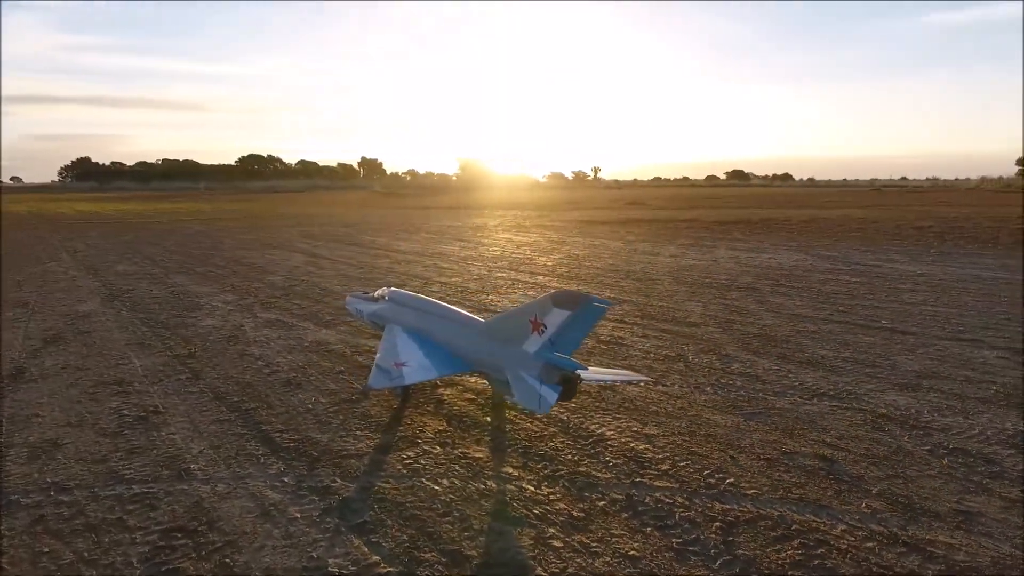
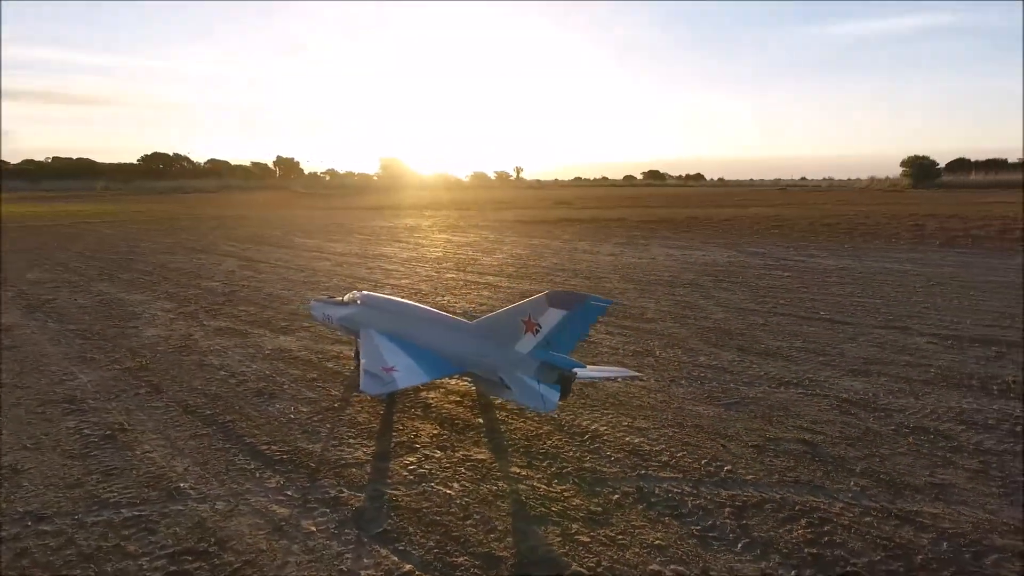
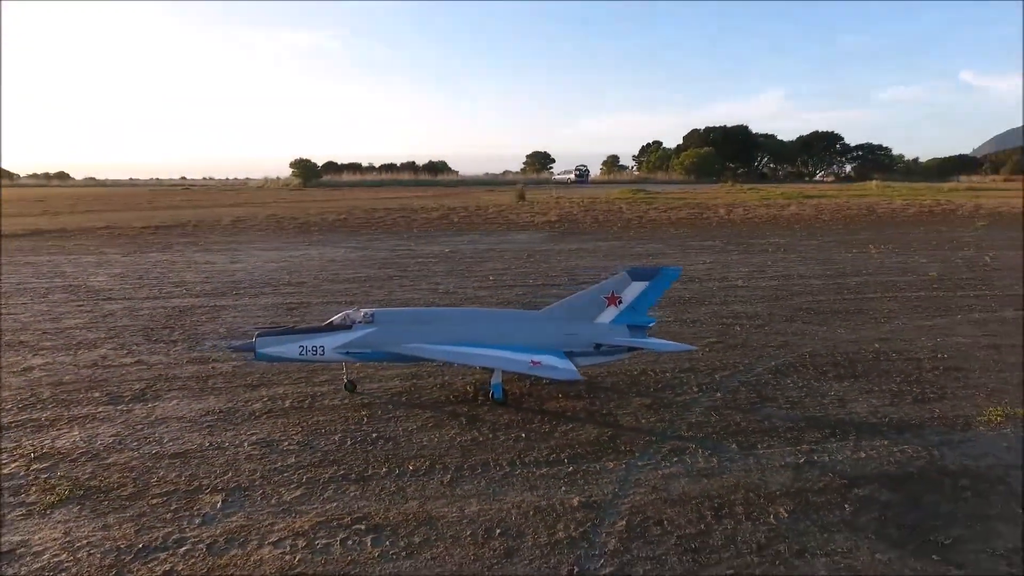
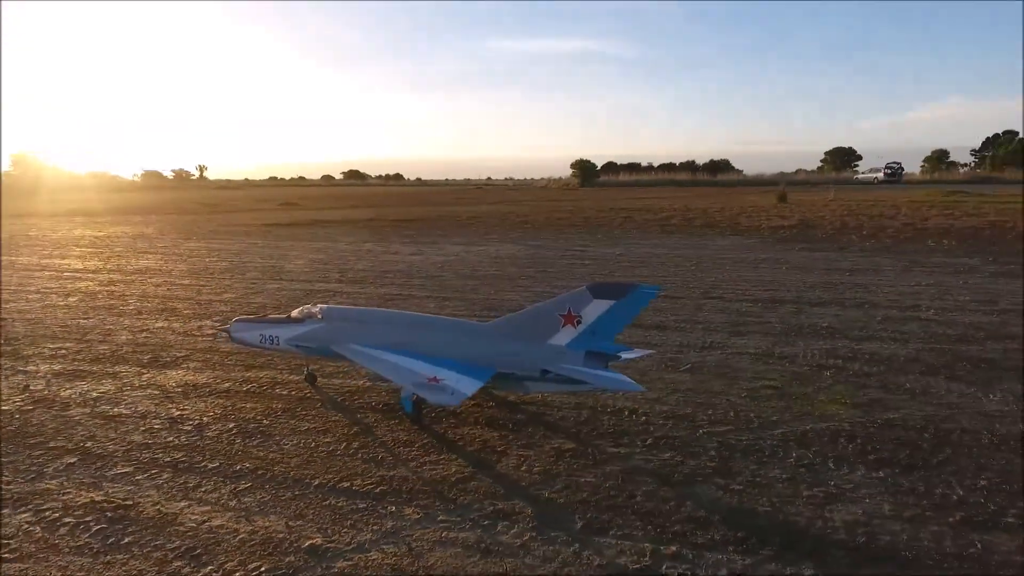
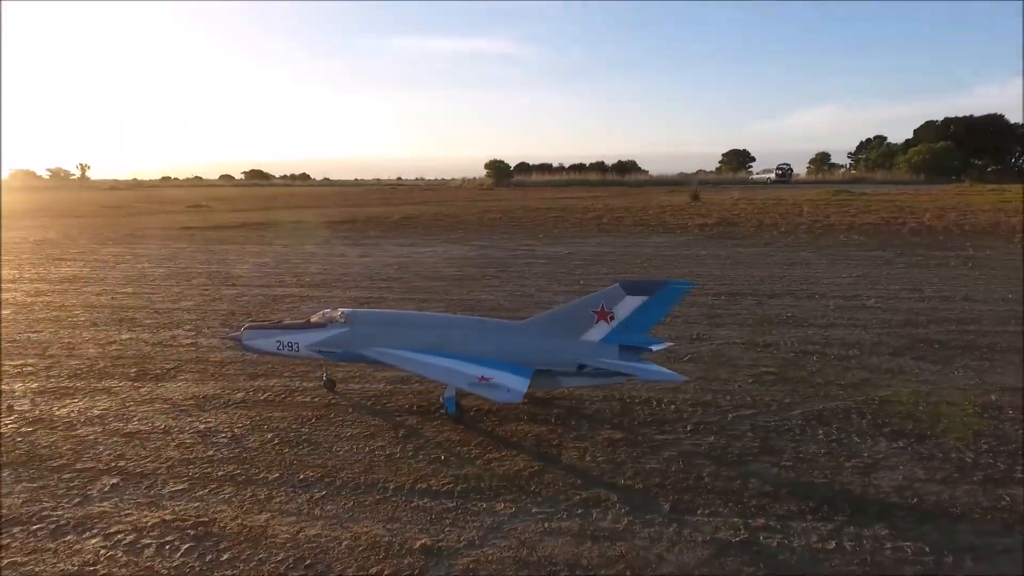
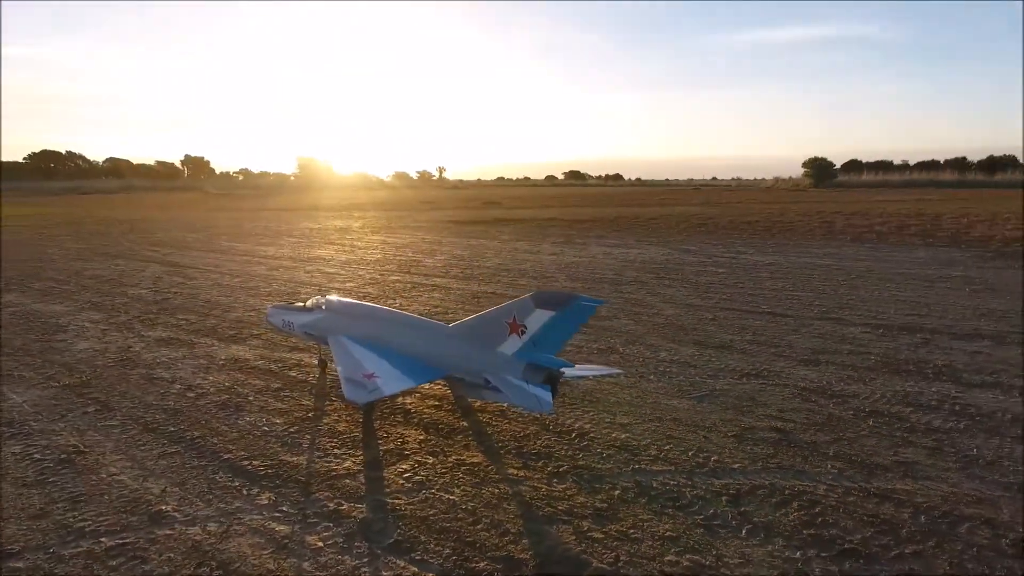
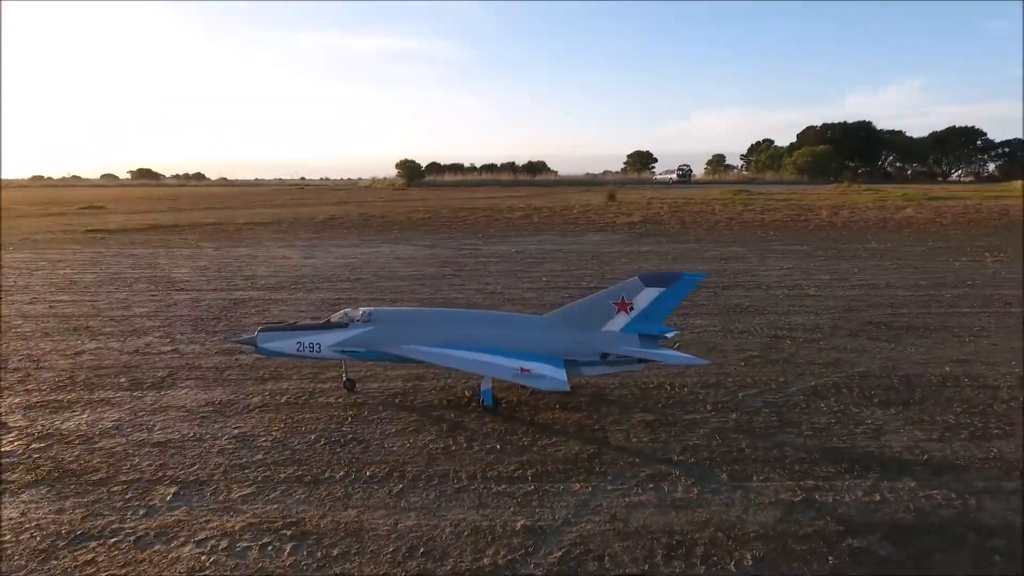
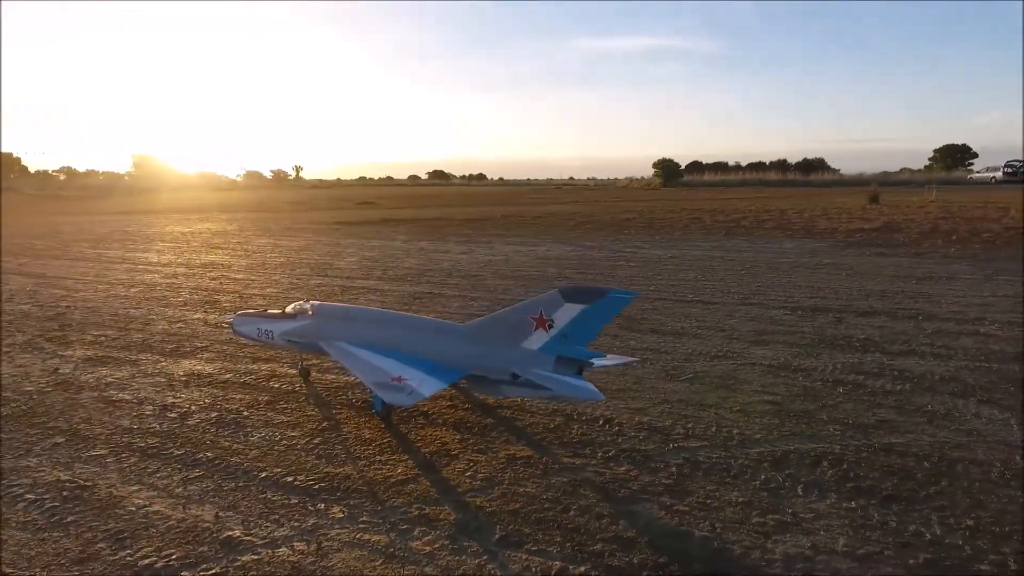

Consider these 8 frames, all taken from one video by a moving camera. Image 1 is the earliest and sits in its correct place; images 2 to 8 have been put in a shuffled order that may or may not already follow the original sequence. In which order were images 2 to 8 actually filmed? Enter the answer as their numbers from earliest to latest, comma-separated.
2, 6, 8, 4, 5, 7, 3
